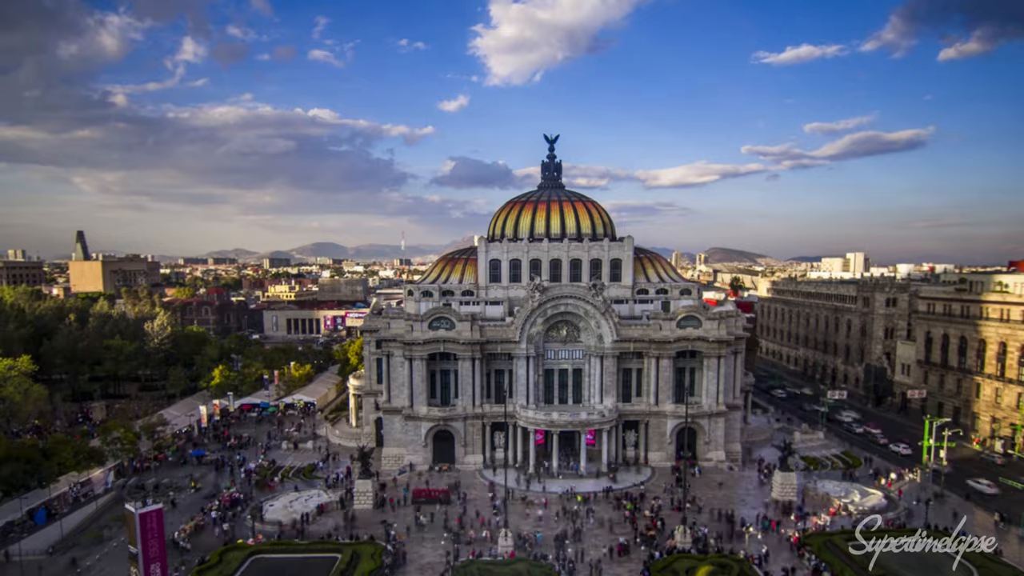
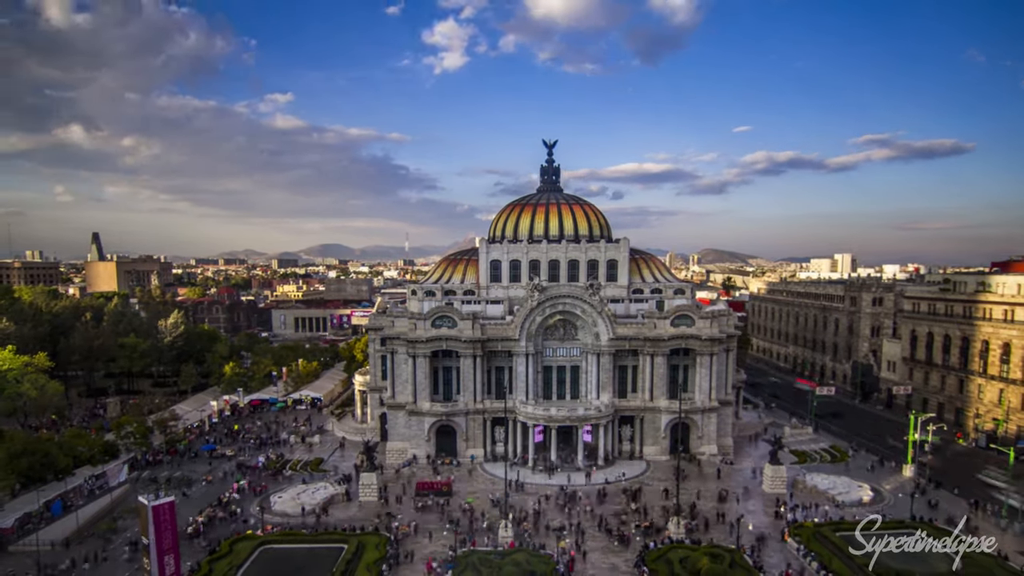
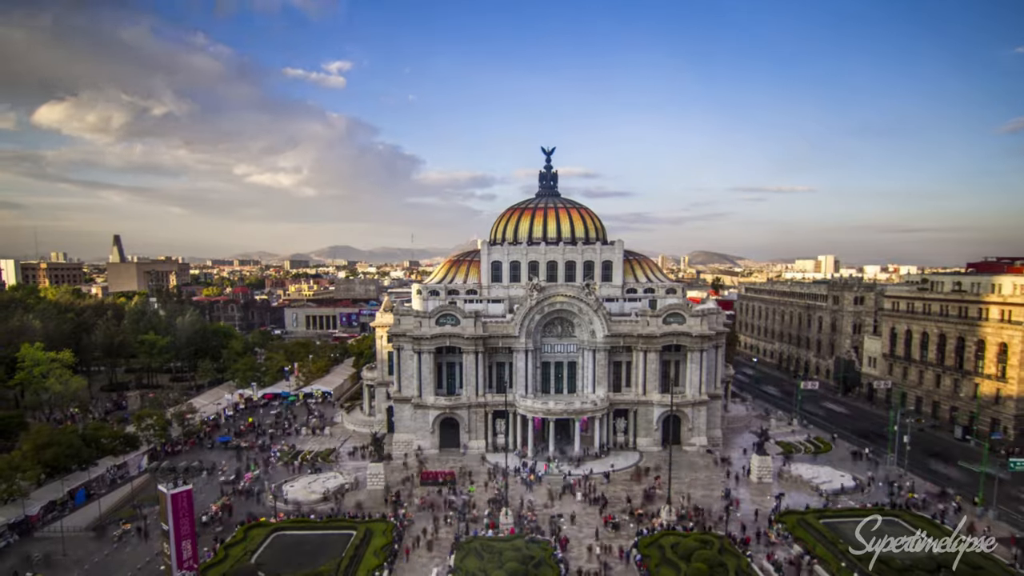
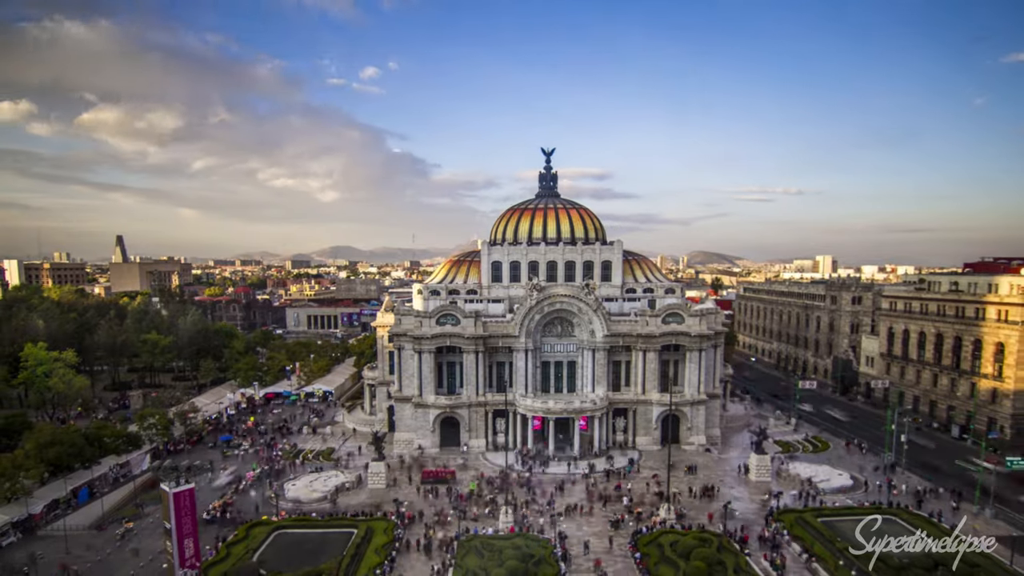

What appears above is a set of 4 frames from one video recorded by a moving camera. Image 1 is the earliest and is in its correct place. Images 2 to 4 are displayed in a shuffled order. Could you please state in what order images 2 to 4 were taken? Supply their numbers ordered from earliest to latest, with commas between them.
2, 3, 4
